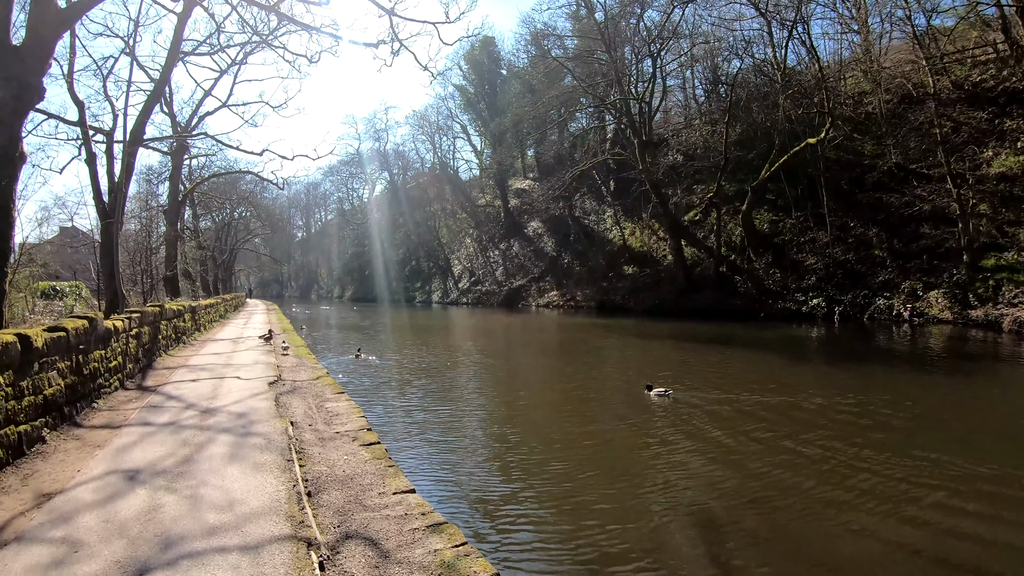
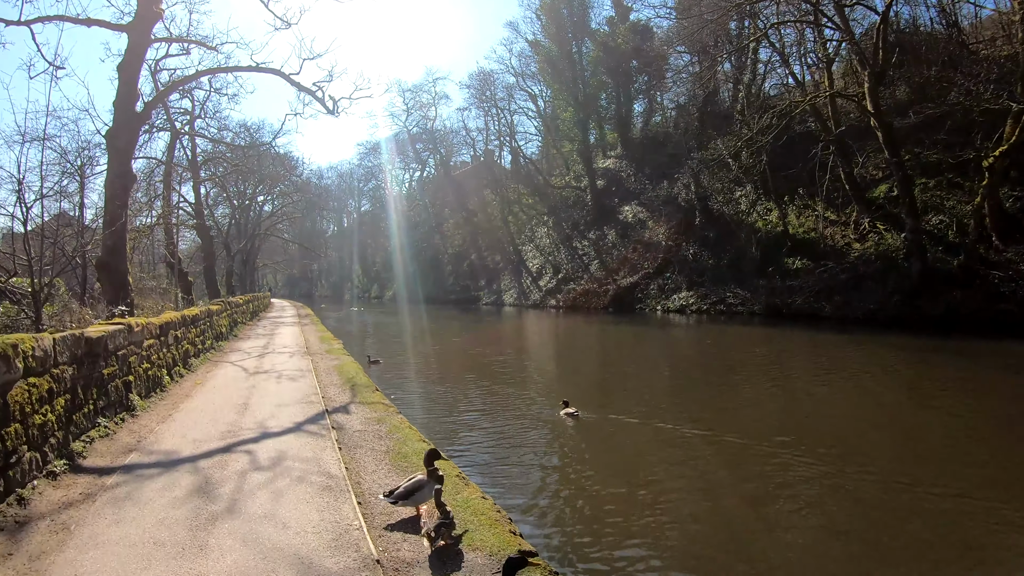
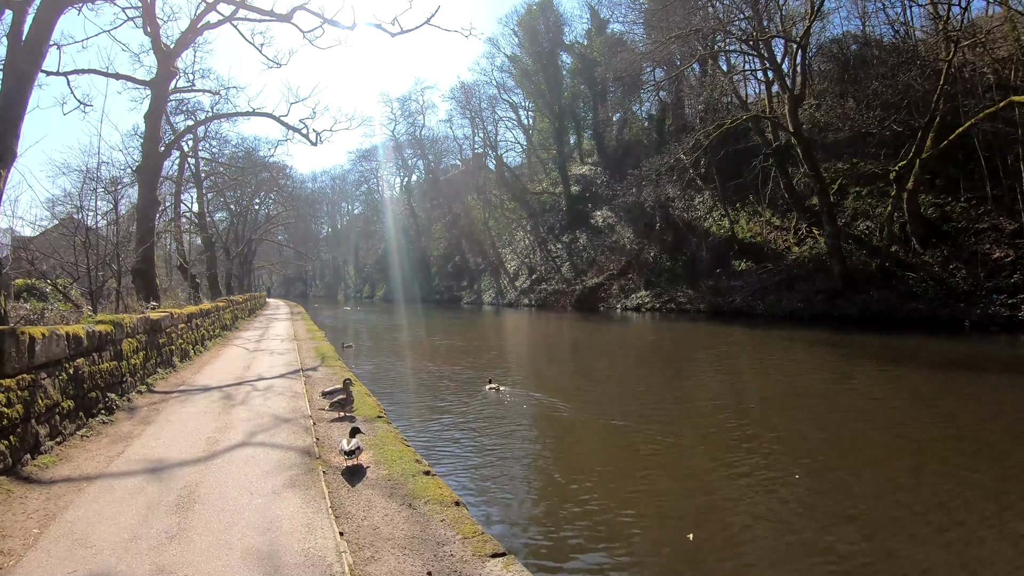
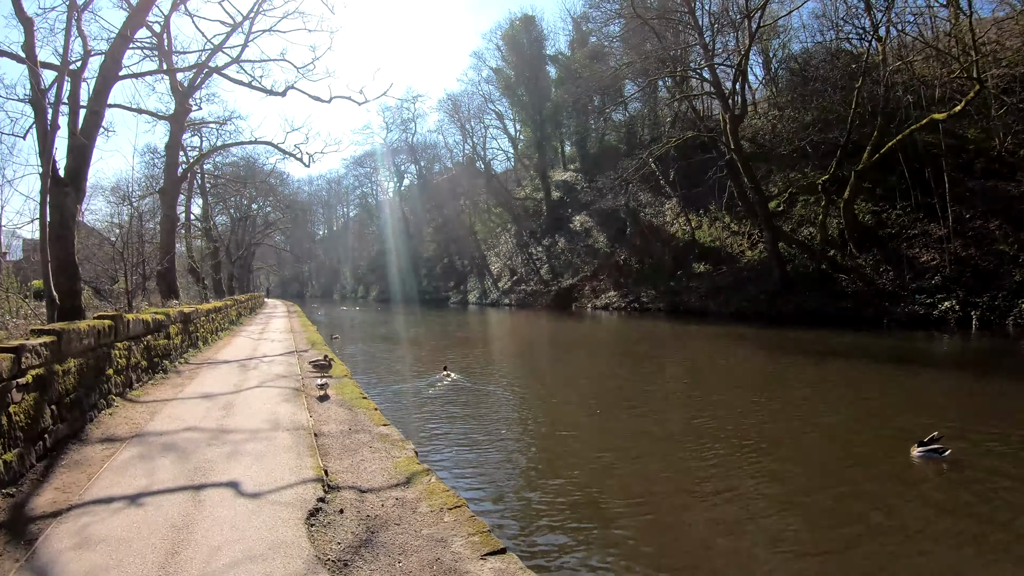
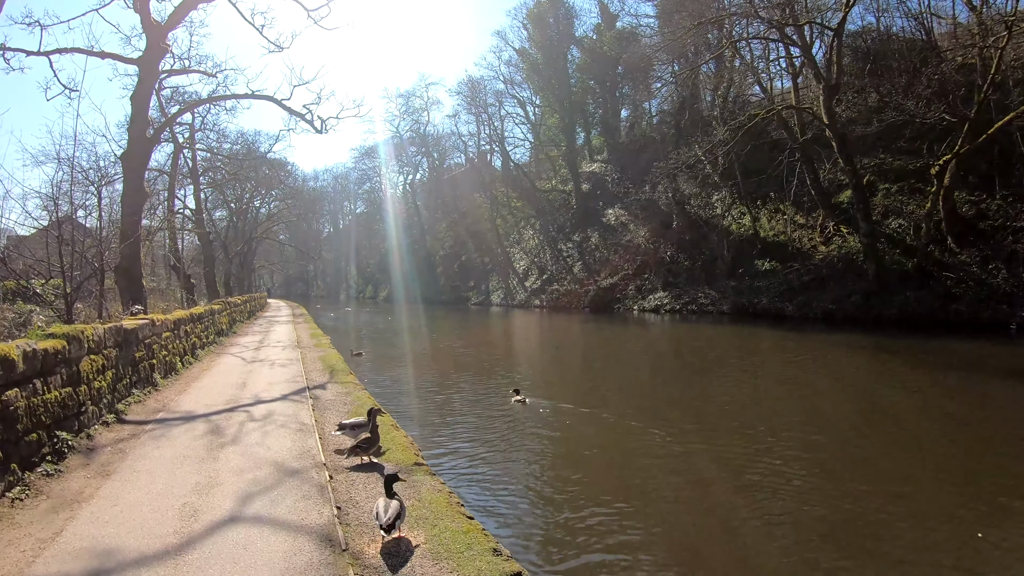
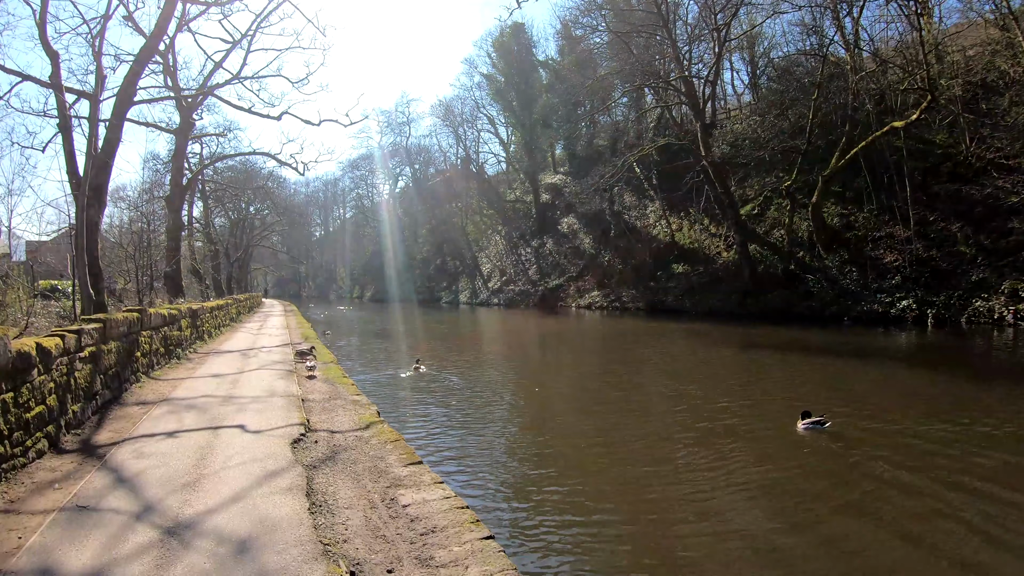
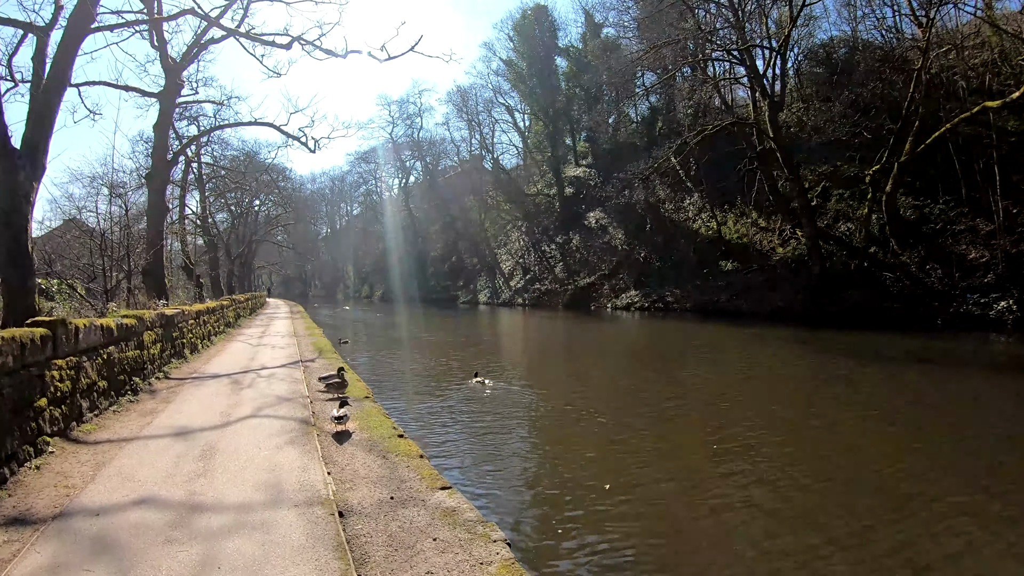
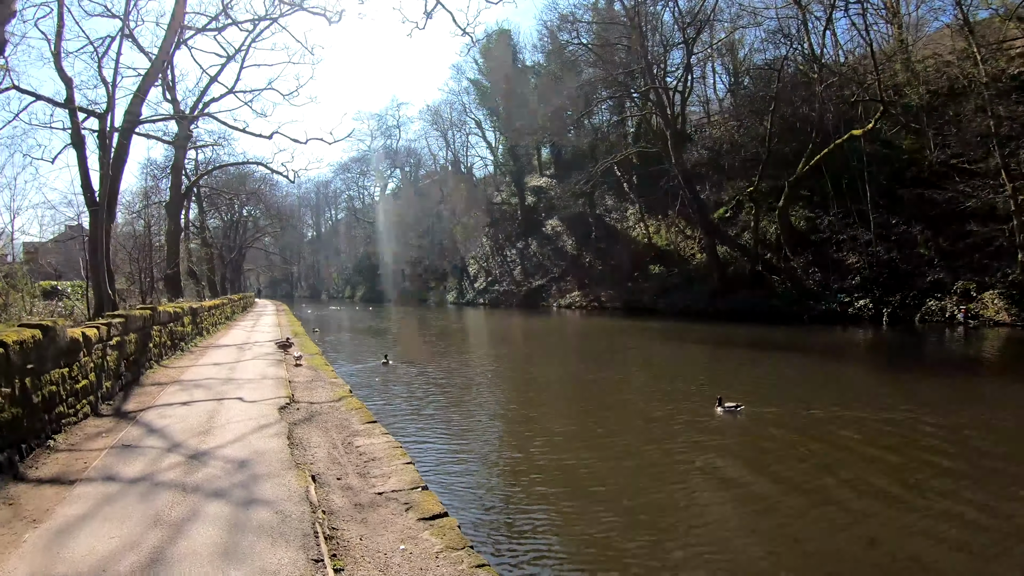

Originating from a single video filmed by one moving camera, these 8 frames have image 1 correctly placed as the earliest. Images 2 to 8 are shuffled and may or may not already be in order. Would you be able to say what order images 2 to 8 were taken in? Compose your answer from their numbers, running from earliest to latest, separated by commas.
8, 6, 4, 7, 3, 5, 2
